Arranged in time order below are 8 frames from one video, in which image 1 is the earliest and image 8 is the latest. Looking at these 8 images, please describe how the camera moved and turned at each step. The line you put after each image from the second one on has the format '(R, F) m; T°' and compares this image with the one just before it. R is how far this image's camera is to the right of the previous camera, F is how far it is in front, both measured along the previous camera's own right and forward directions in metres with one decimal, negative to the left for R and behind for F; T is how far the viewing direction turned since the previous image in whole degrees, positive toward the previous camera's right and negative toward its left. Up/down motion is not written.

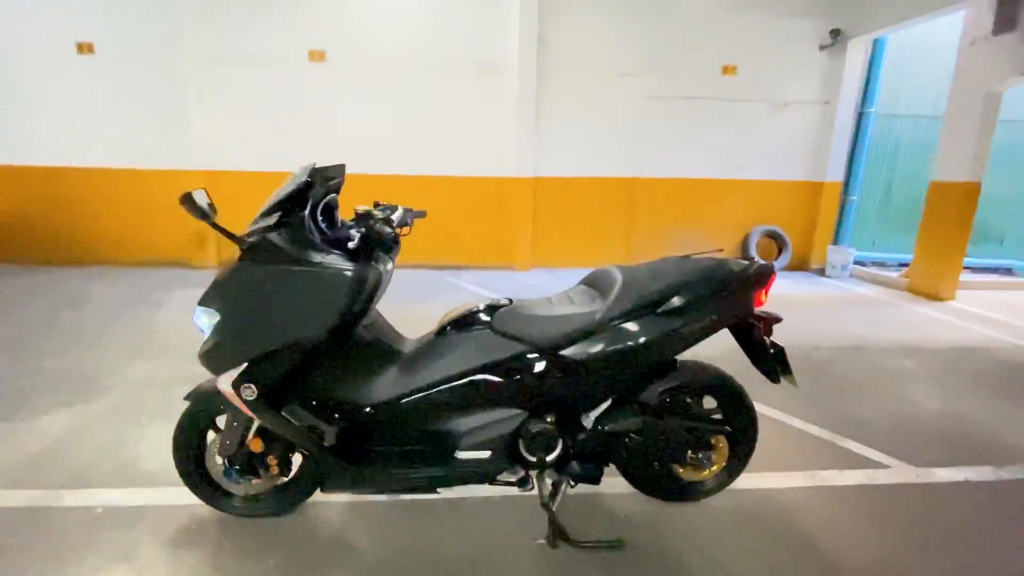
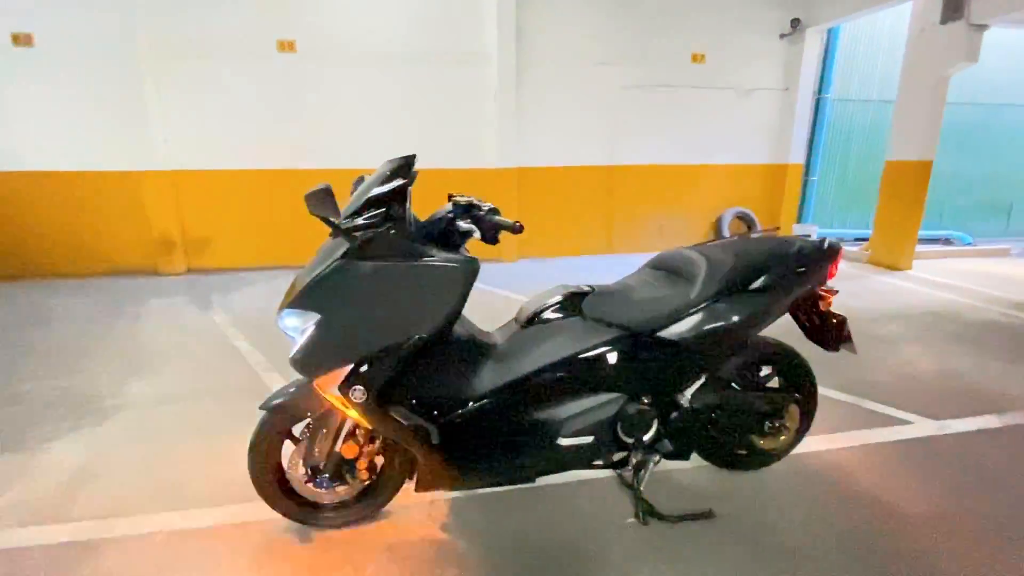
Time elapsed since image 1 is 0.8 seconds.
(-0.5, 0.0) m; +6°
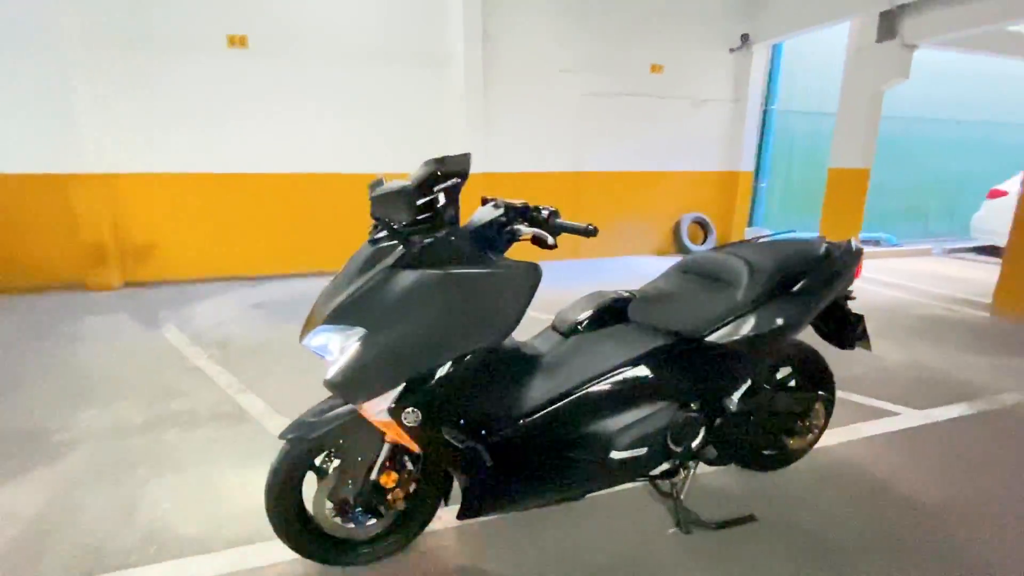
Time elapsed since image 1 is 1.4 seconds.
(-0.3, +0.1) m; +7°
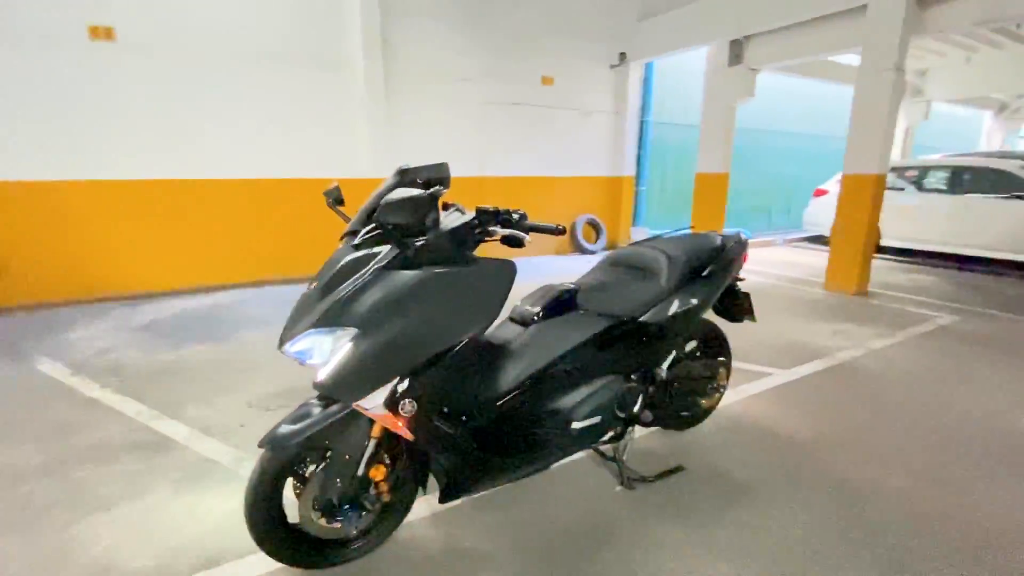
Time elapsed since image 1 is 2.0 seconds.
(-0.3, -0.2) m; +13°
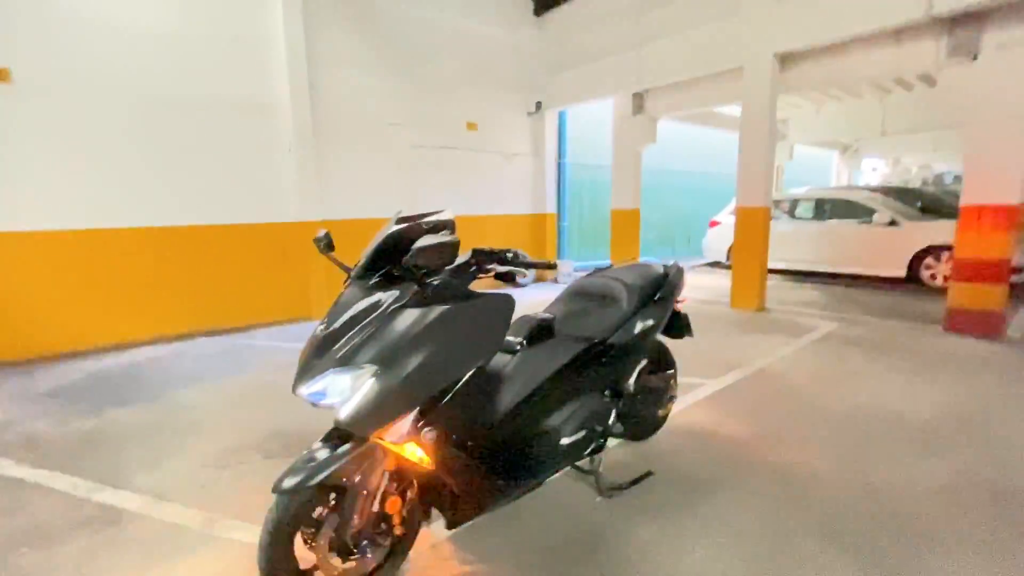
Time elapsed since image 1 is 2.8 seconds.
(-0.3, -0.2) m; +10°
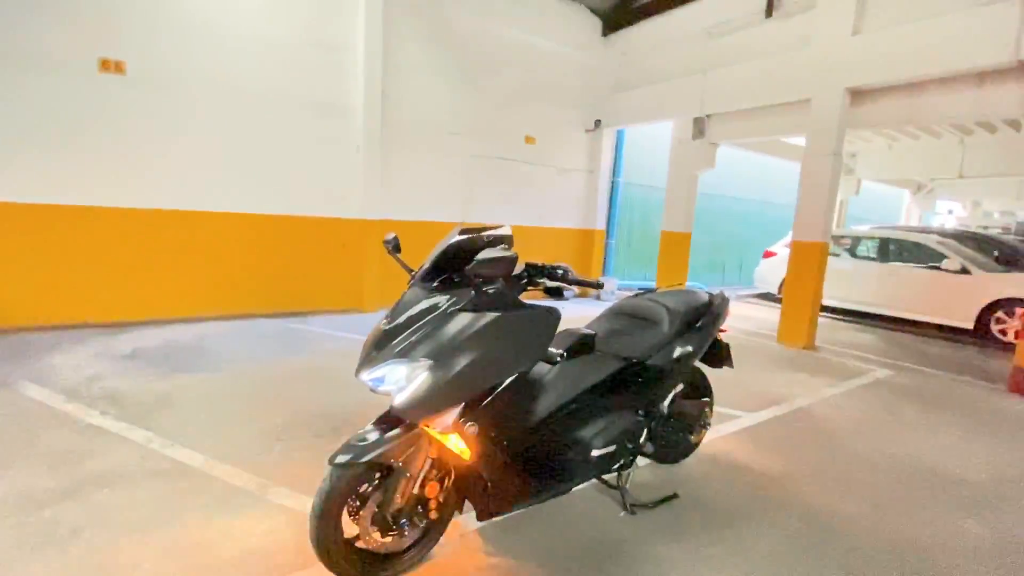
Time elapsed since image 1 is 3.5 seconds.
(0.0, -0.1) m; -5°
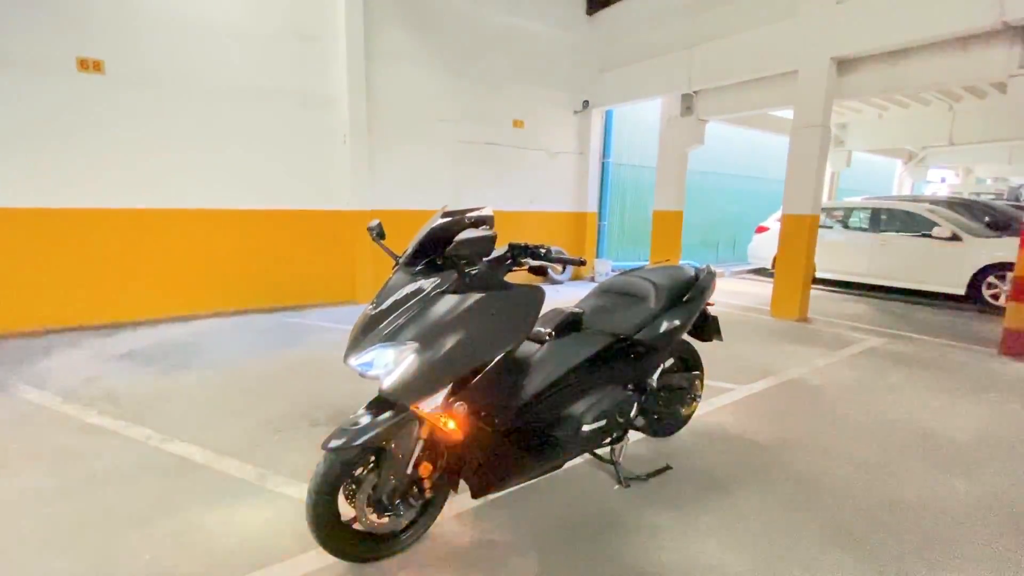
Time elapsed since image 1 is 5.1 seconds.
(+0.1, 0.0) m; 0°
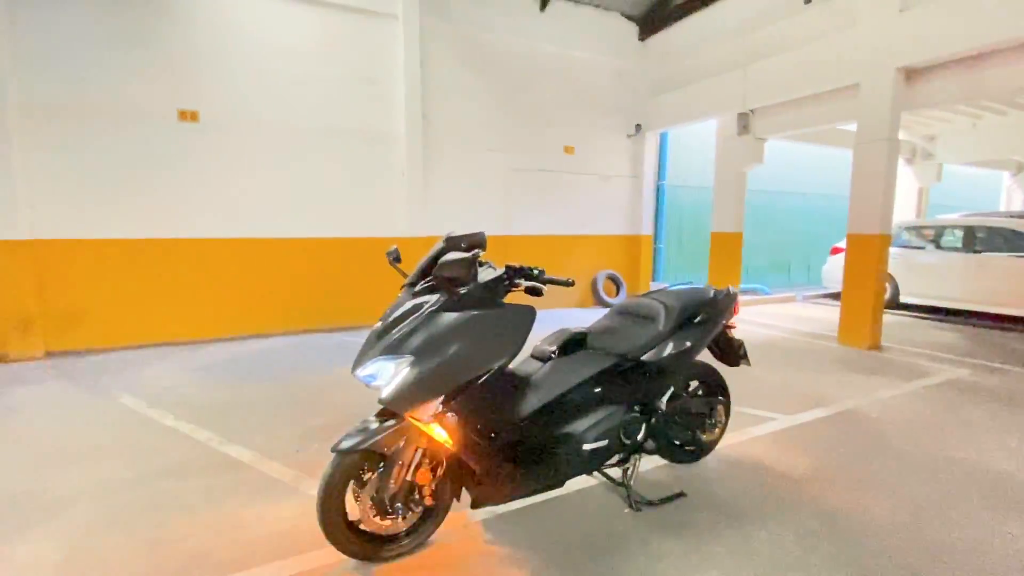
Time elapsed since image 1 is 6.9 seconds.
(+0.3, -0.1) m; -8°
